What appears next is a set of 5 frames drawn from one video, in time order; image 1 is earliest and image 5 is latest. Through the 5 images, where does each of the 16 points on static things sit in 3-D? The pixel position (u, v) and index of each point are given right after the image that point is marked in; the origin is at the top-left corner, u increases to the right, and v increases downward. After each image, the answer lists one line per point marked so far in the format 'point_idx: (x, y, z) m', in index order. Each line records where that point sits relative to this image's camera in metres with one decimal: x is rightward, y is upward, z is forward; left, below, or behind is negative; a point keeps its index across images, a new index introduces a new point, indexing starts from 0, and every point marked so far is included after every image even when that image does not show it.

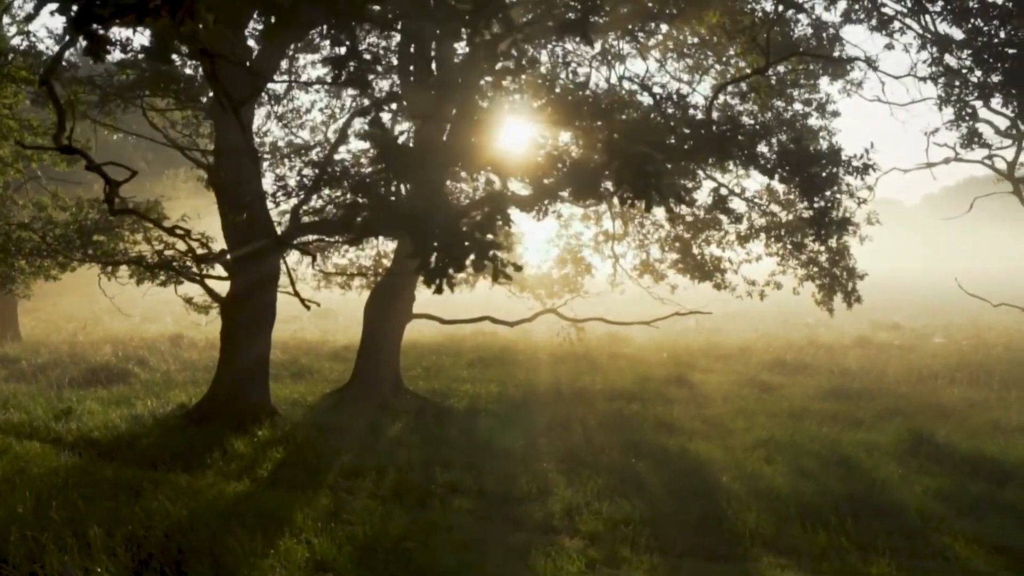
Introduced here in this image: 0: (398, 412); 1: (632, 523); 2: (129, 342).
0: (-1.6, -1.7, +12.9) m
1: (+1.0, -1.9, +7.6) m
2: (-7.8, -1.1, +18.6) m
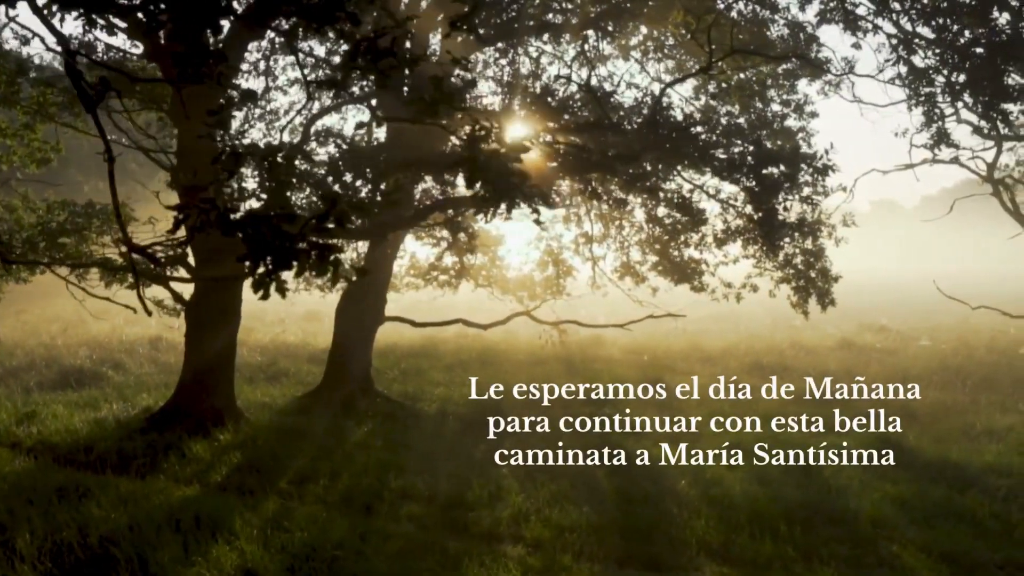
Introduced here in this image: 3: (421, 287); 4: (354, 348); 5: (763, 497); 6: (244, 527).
0: (-2.0, -1.8, +12.7) m
1: (+0.5, -2.0, +7.4) m
2: (-8.2, -1.1, +18.5) m
3: (-1.9, 0.0, +19.5) m
4: (-2.3, -0.9, +13.6) m
5: (+2.2, -1.9, +8.1) m
6: (-2.1, -1.8, +7.1) m
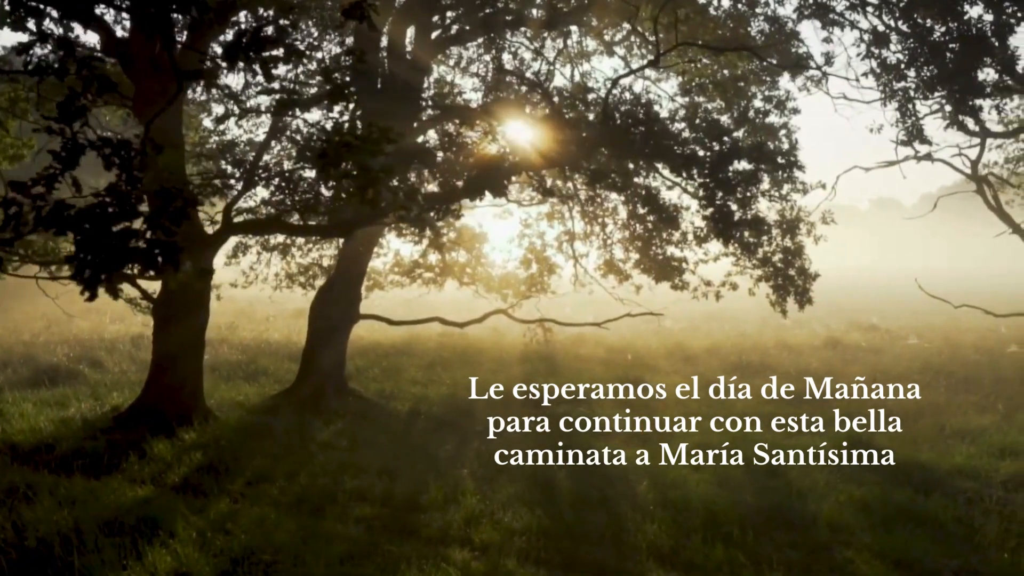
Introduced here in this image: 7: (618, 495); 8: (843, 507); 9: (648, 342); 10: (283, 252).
0: (-2.4, -1.8, +12.6) m
1: (+0.1, -2.0, +7.3) m
2: (-8.6, -1.1, +18.4) m
3: (-2.2, +0.1, +19.3) m
4: (-2.7, -0.8, +13.5) m
5: (+1.8, -1.8, +8.0) m
6: (-2.5, -1.8, +7.0) m
7: (+1.0, -1.9, +8.3) m
8: (+2.9, -1.9, +8.0) m
9: (+2.9, -1.2, +19.6) m
10: (-4.3, +0.7, +17.2) m
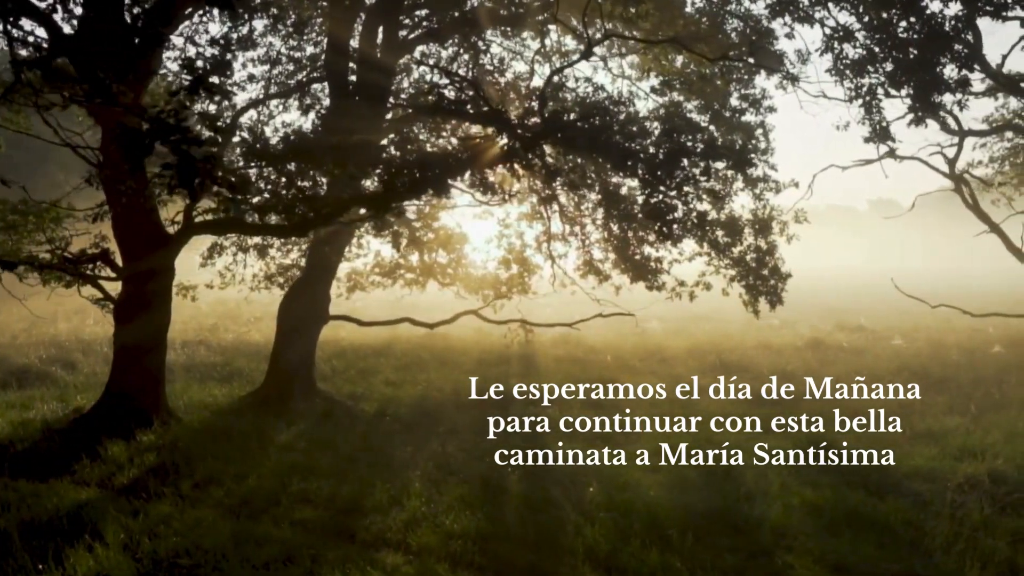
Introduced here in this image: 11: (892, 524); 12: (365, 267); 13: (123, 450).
0: (-2.8, -1.8, +12.5) m
1: (-0.4, -1.9, +7.2) m
2: (-9.0, -1.1, +18.4) m
3: (-2.7, 0.0, +19.2) m
4: (-3.2, -0.8, +13.4) m
5: (+1.3, -1.8, +7.8) m
6: (-3.0, -1.8, +6.8) m
7: (+0.5, -1.9, +8.1) m
8: (+2.4, -1.9, +7.8) m
9: (+2.5, -1.2, +19.5) m
10: (-4.7, +0.7, +17.1) m
11: (+3.1, -2.0, +7.5) m
12: (-3.2, +0.4, +19.5) m
13: (-4.3, -1.8, +10.1) m
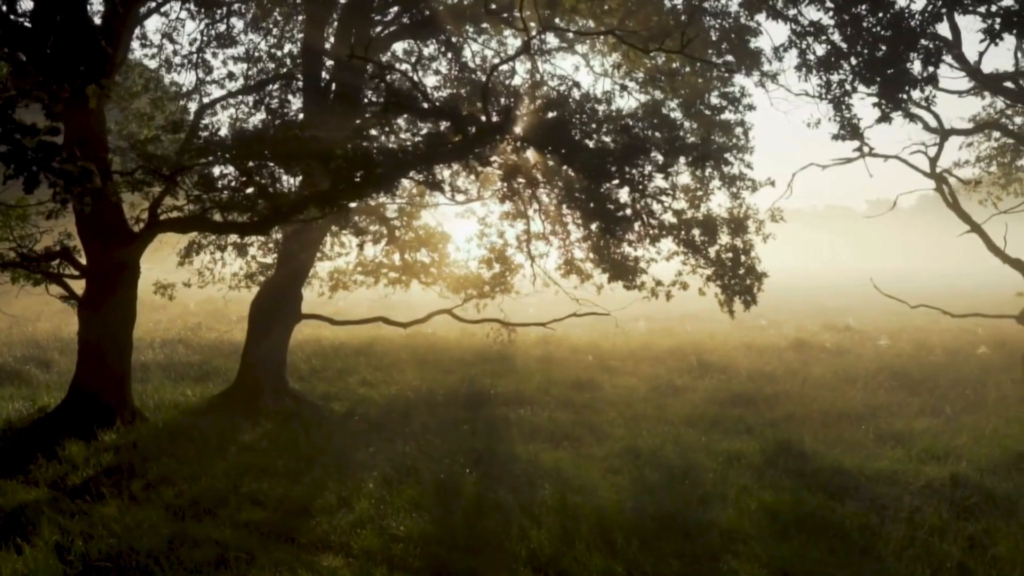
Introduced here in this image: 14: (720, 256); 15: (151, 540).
0: (-3.3, -1.7, +12.4) m
1: (-0.8, -1.9, +7.0) m
2: (-9.4, -1.1, +18.3) m
3: (-3.0, +0.1, +19.1) m
4: (-3.6, -0.8, +13.3) m
5: (+0.9, -1.8, +7.7) m
6: (-3.4, -1.8, +6.7) m
7: (0.0, -1.9, +8.0) m
8: (+2.0, -1.9, +7.7) m
9: (+2.1, -1.2, +19.3) m
10: (-5.1, +0.7, +17.0) m
11: (+2.7, -1.9, +7.4) m
12: (-3.5, +0.4, +19.4) m
13: (-4.8, -1.8, +10.0) m
14: (+3.0, +0.5, +13.3) m
15: (-2.7, -1.9, +6.7) m
